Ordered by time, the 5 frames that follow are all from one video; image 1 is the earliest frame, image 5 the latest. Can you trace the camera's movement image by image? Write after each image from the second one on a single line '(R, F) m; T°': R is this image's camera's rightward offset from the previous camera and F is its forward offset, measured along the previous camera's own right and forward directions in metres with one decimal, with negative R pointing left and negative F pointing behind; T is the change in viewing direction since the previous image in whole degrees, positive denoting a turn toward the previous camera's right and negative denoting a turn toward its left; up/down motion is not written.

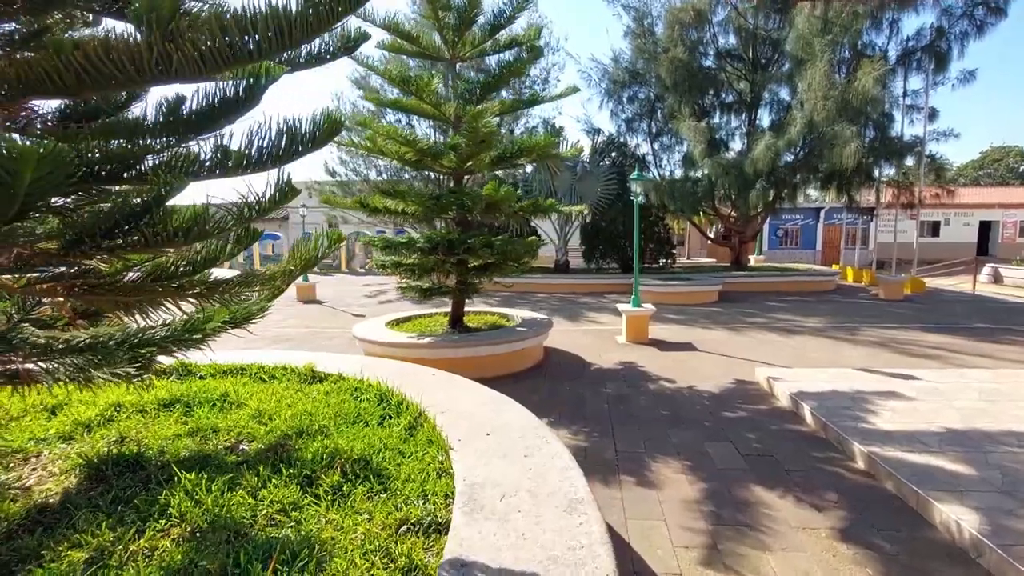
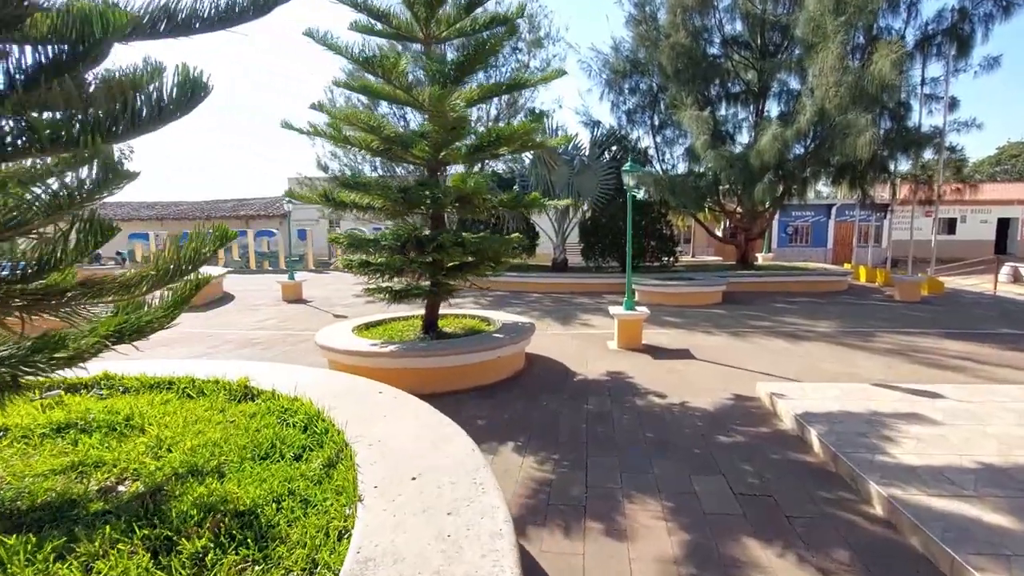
(+0.3, +0.6) m; -1°
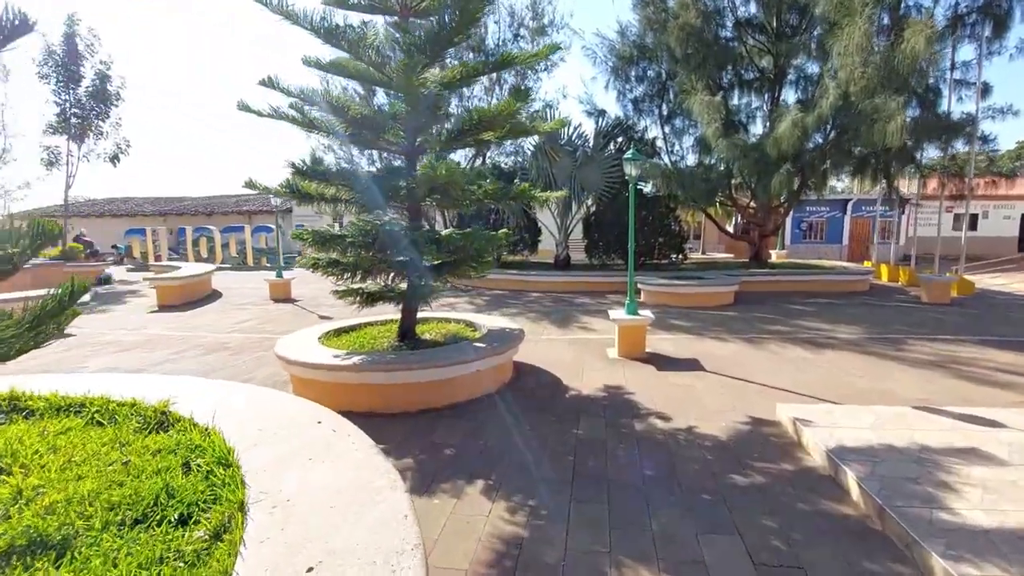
(+0.2, +0.7) m; -1°
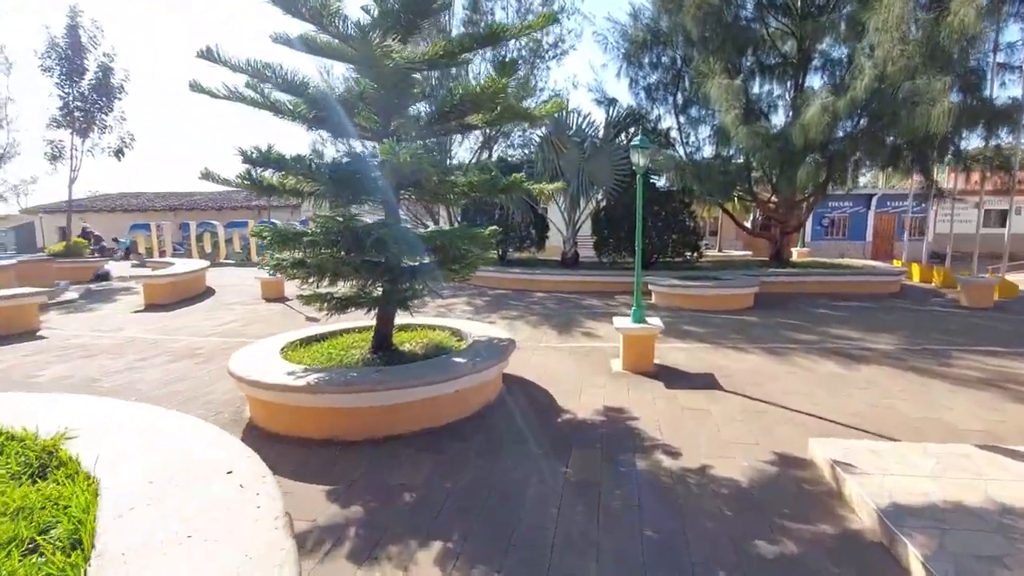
(+0.2, +0.7) m; -2°
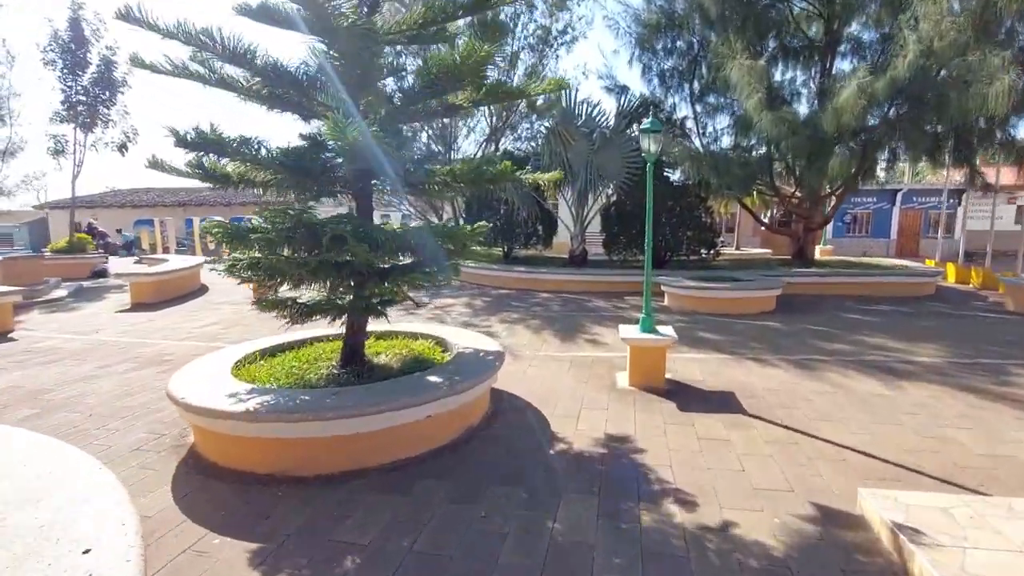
(+0.2, +0.7) m; -1°
